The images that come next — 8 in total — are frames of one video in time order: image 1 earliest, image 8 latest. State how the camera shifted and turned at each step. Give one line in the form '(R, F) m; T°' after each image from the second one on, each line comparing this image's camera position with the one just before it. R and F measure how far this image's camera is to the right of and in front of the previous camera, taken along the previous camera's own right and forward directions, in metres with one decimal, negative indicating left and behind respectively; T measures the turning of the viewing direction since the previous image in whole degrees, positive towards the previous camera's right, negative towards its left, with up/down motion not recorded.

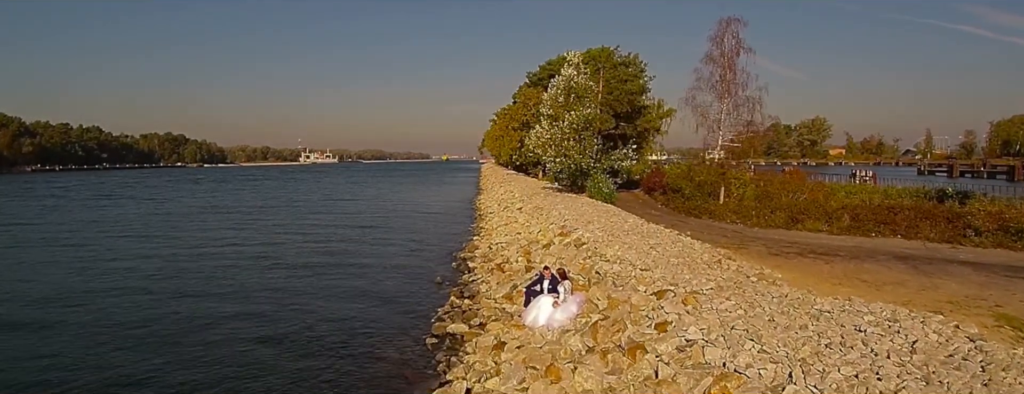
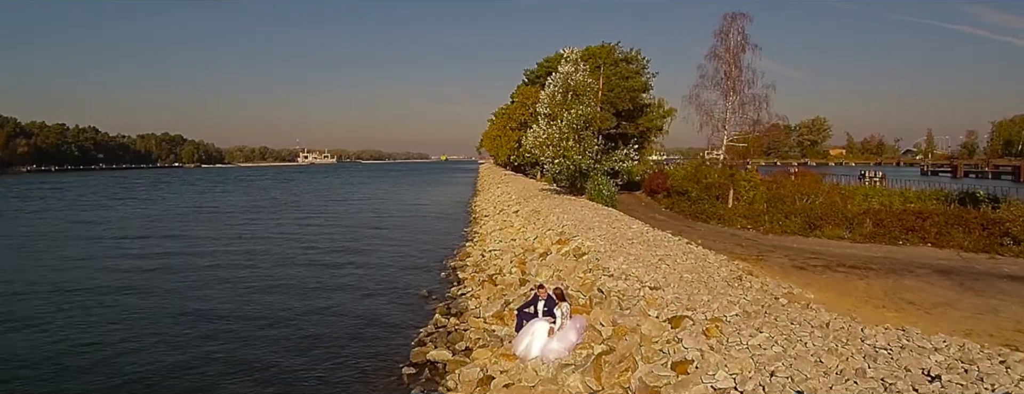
(+0.2, +1.7) m; 0°
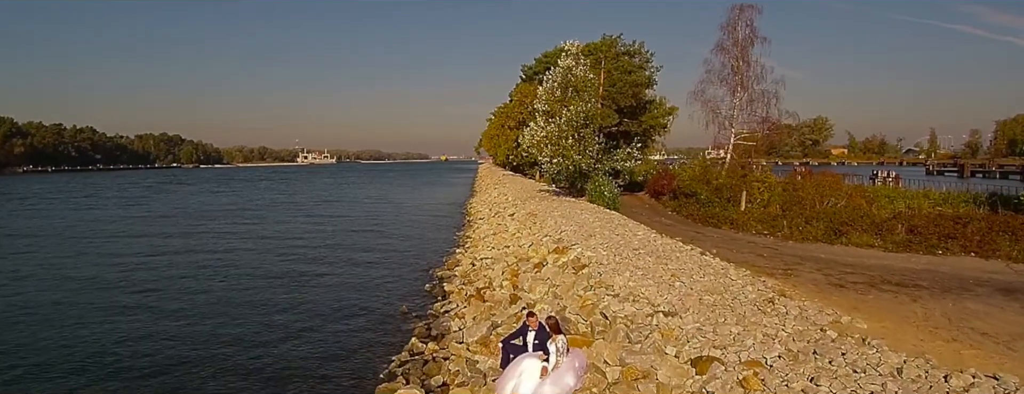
(+0.2, +1.9) m; 0°
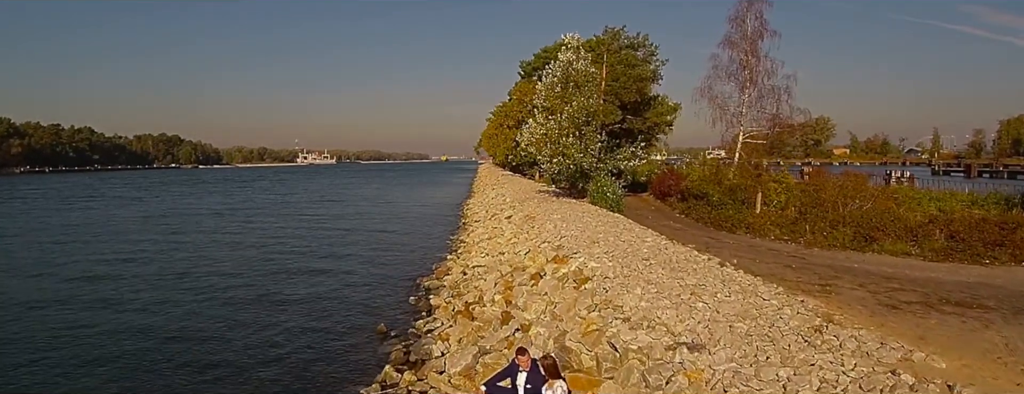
(+0.1, +1.8) m; 0°
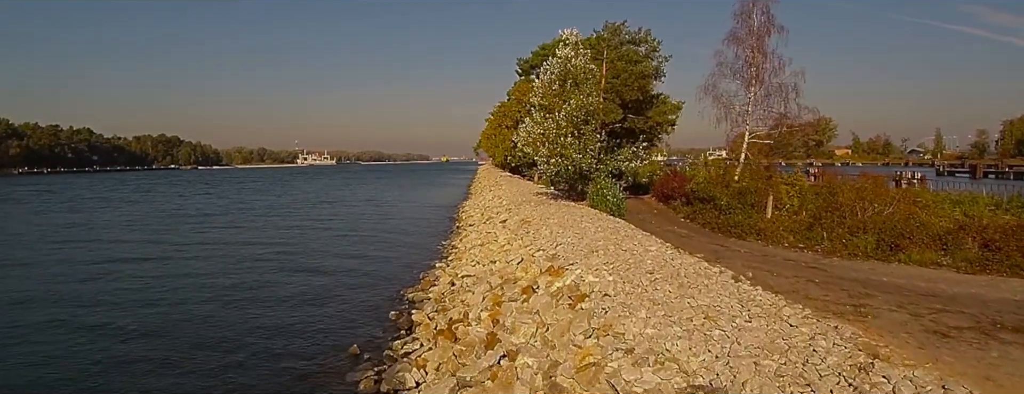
(+0.2, +1.4) m; 0°
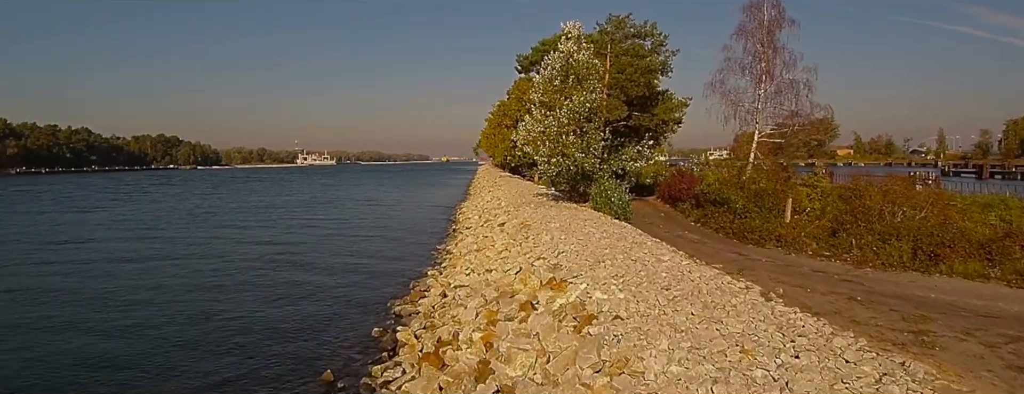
(+0.1, +1.5) m; 0°
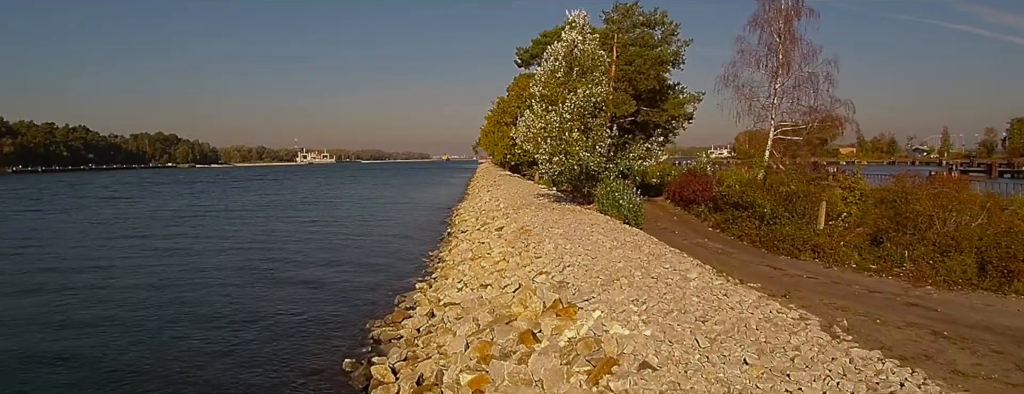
(0.0, +2.0) m; 0°
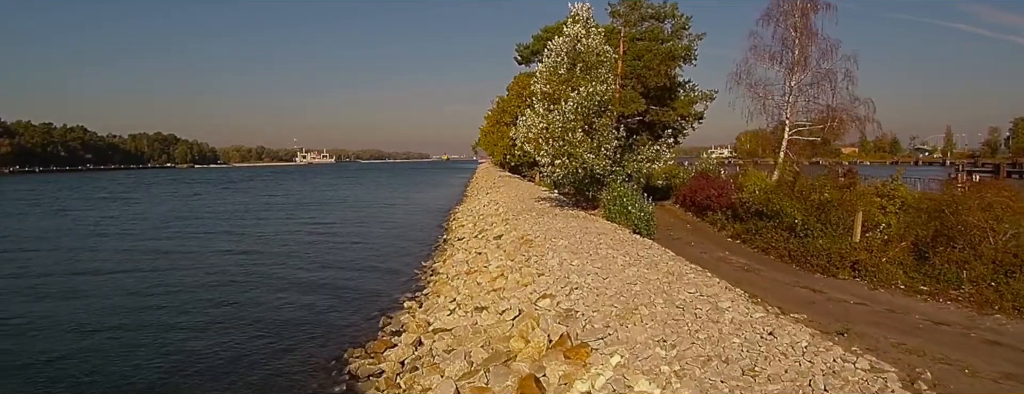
(0.0, +1.7) m; 0°
